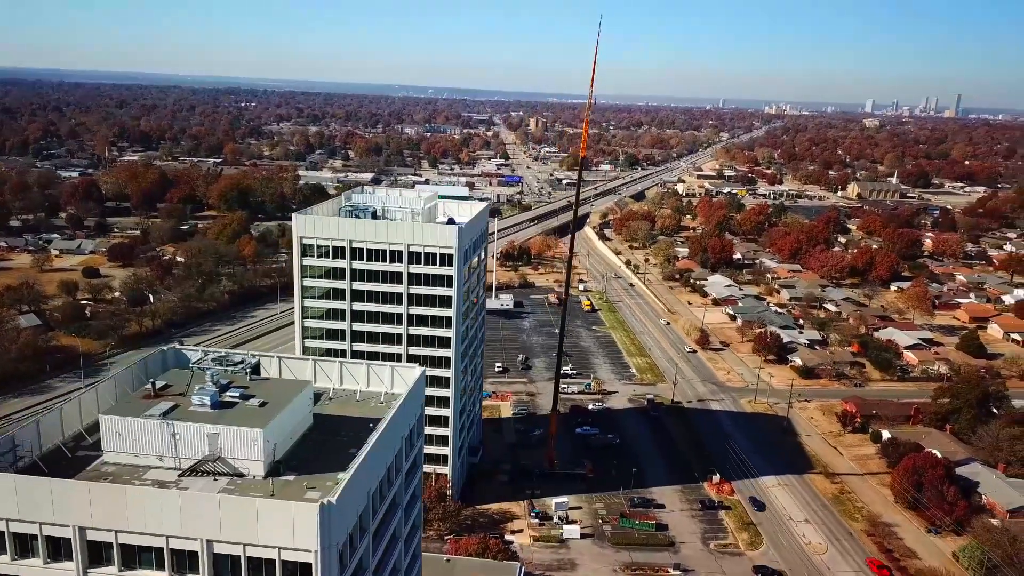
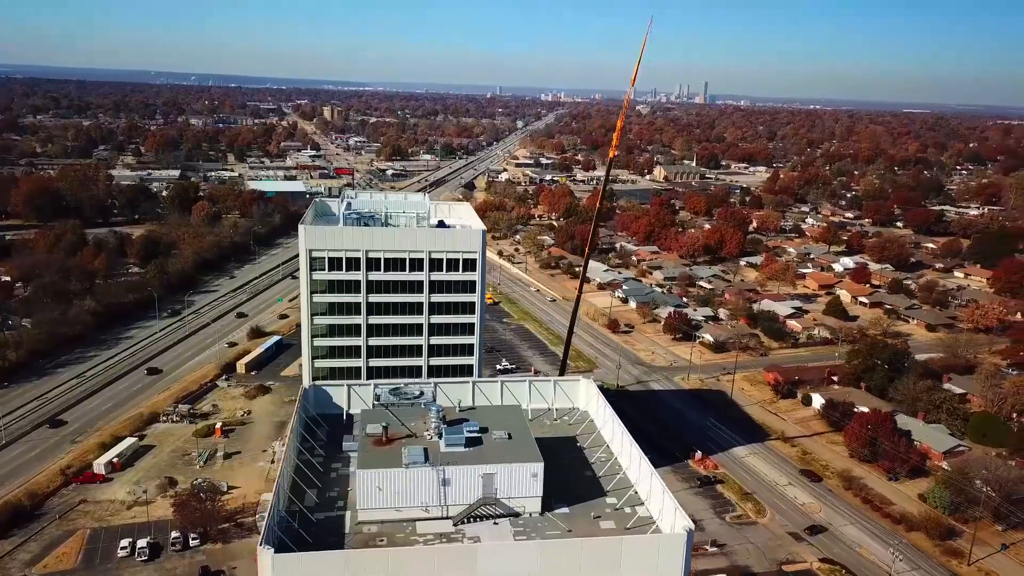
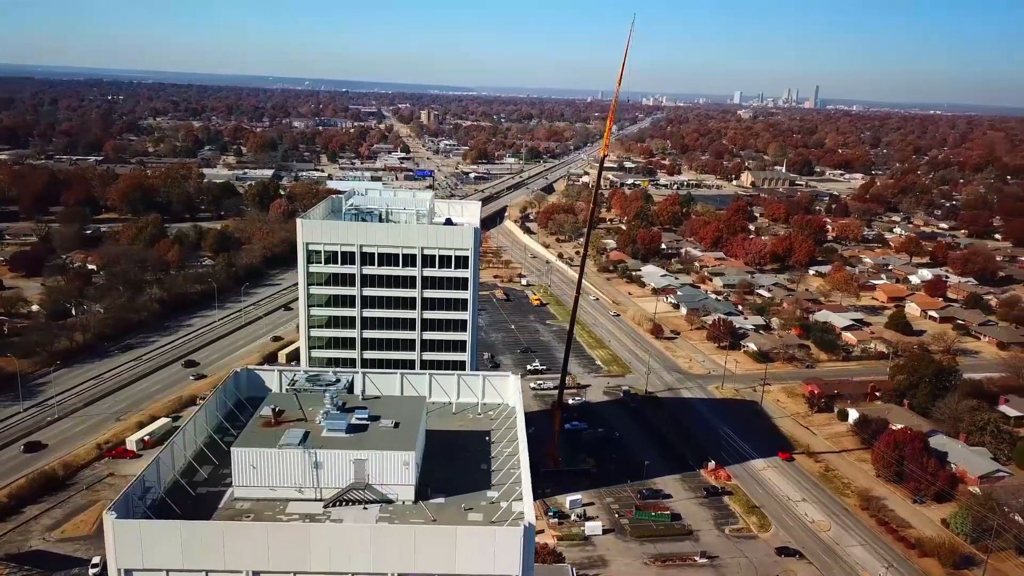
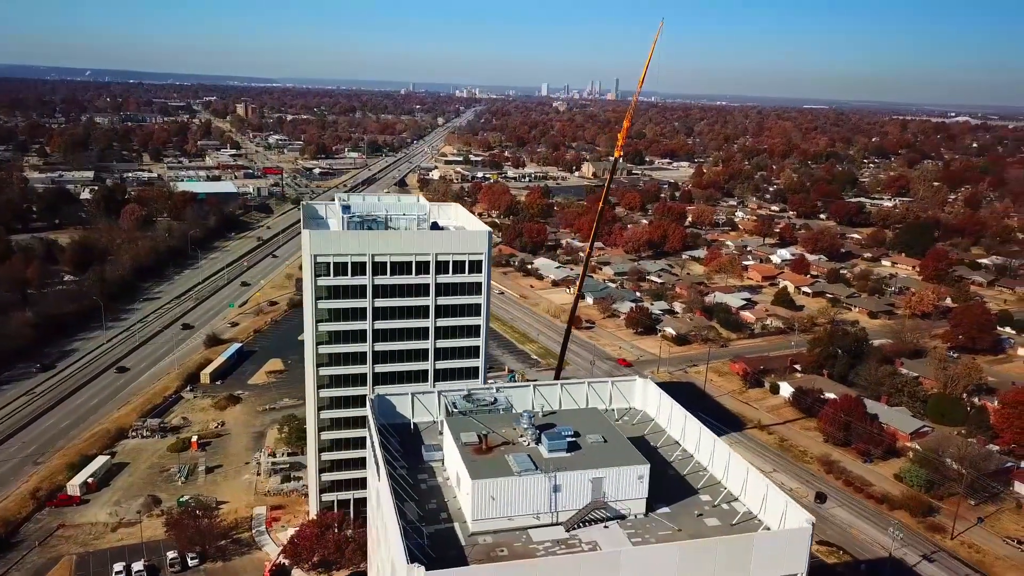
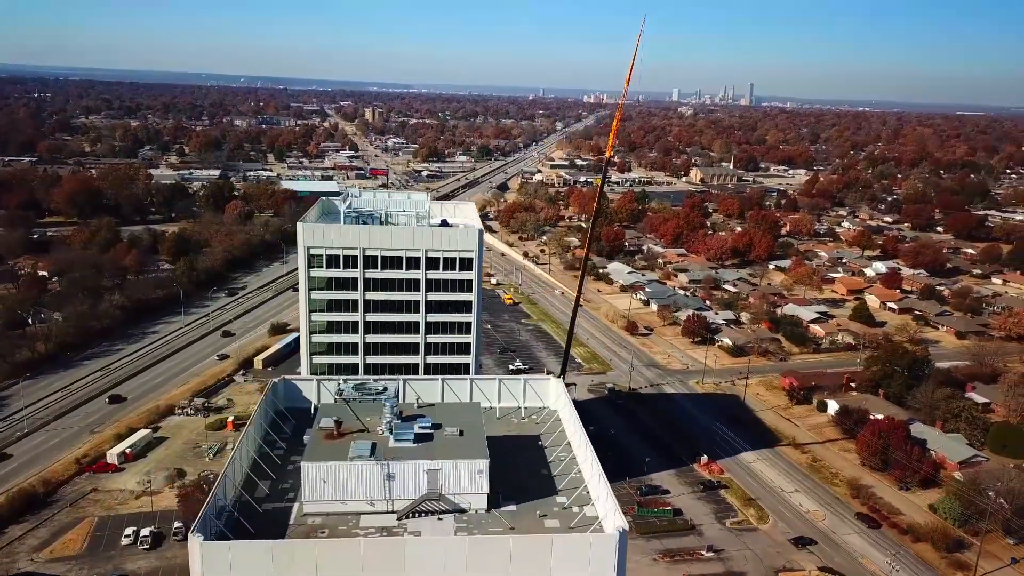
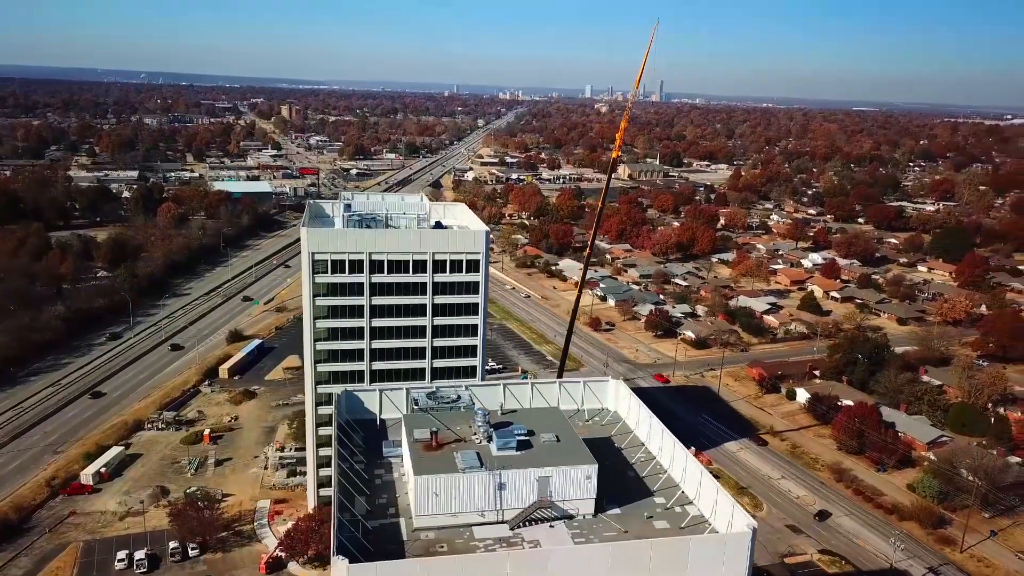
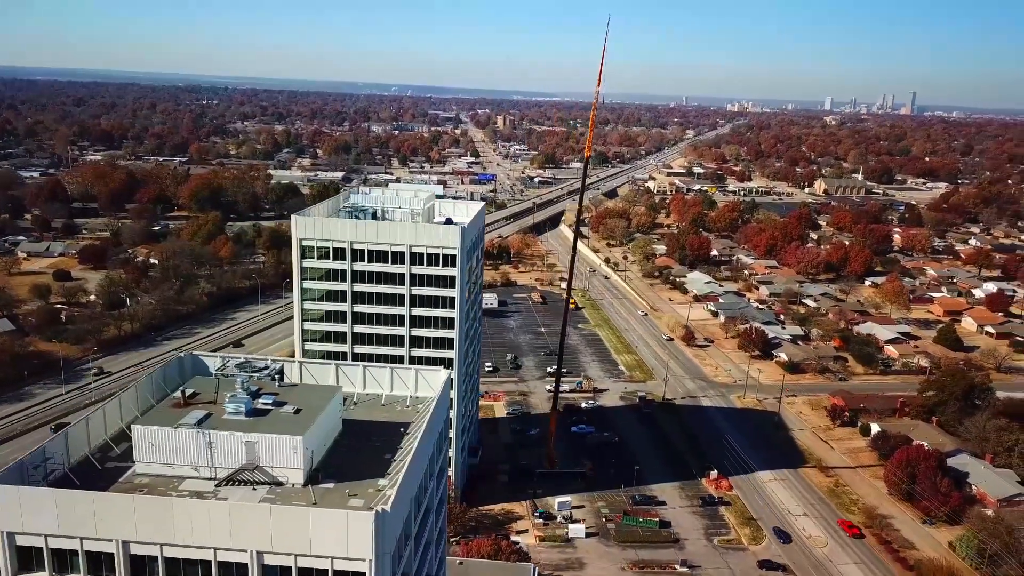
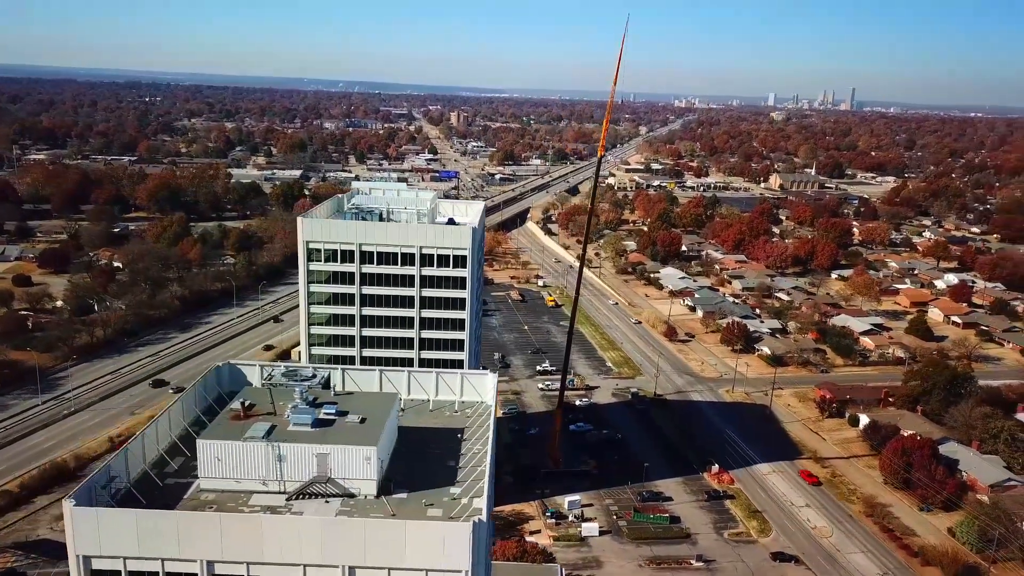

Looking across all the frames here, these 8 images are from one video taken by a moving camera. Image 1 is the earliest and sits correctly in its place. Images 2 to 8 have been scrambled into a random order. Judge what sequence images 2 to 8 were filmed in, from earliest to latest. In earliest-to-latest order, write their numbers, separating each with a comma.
7, 8, 3, 5, 2, 6, 4
